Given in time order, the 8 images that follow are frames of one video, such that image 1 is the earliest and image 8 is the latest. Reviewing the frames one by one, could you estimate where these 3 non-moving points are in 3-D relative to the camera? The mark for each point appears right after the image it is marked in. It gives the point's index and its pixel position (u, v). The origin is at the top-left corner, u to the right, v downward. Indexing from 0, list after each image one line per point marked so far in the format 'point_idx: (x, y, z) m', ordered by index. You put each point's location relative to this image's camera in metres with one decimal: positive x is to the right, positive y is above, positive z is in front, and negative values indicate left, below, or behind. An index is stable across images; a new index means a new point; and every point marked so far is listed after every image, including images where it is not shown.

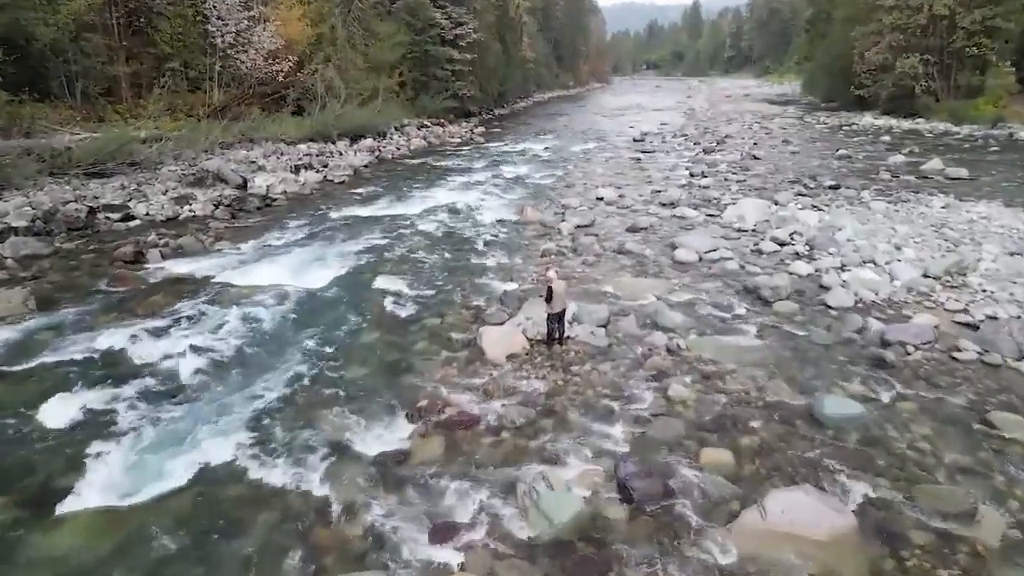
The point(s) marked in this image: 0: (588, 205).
0: (+1.2, +1.4, +11.6) m
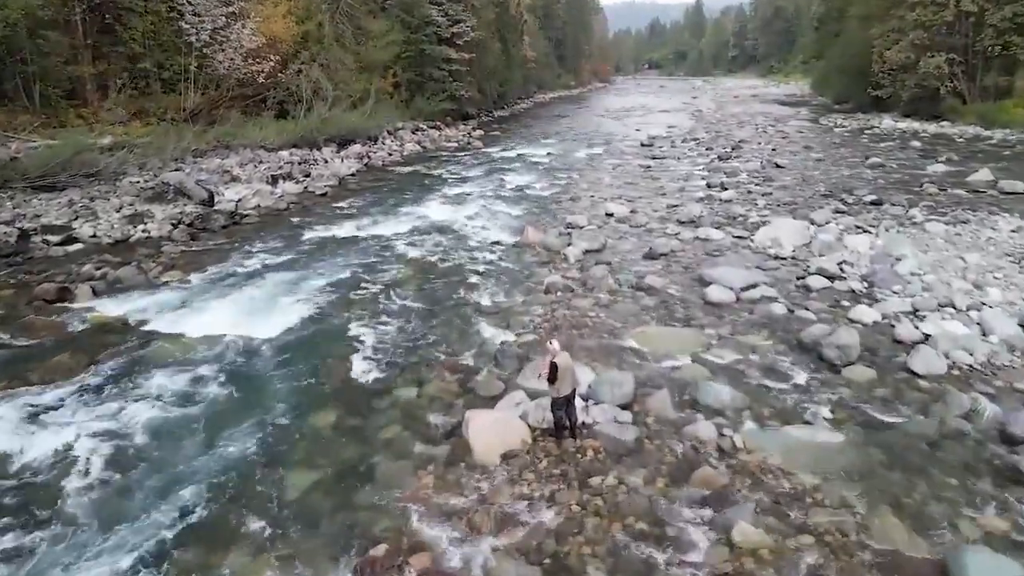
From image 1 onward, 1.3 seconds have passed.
0: (+1.2, +0.9, +10.2) m
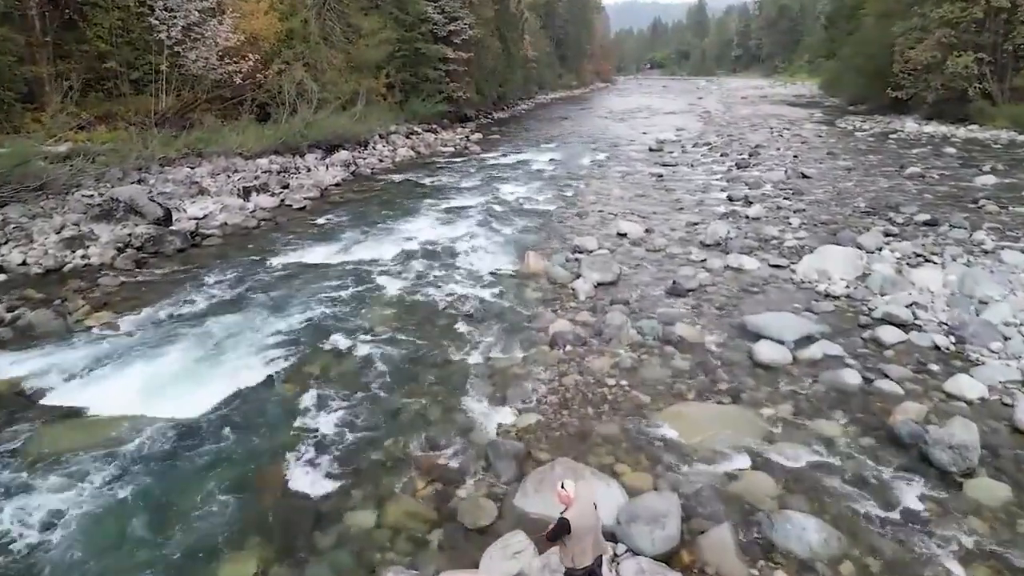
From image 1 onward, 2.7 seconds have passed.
0: (+1.2, +0.5, +8.9) m
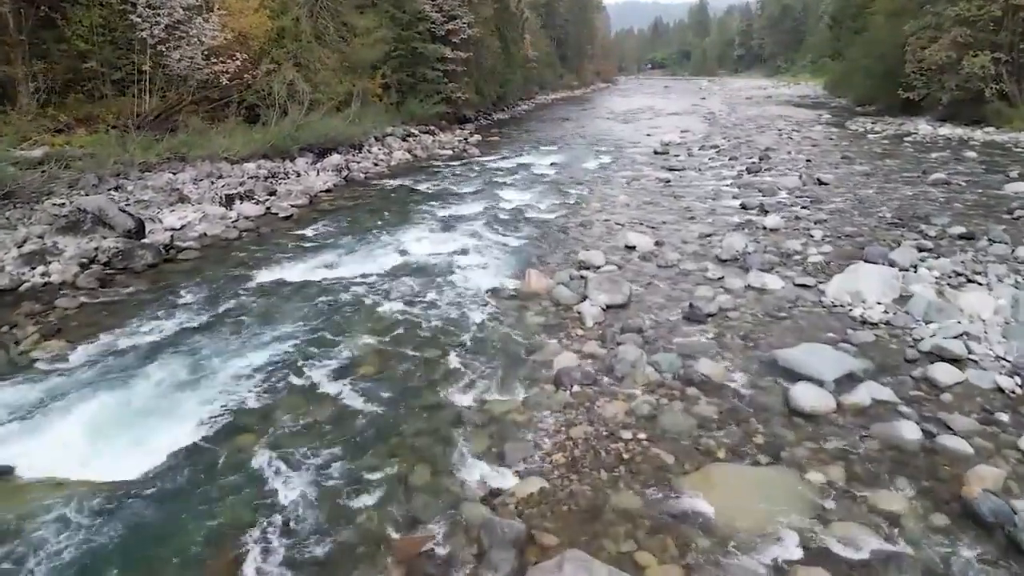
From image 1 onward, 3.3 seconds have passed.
0: (+1.2, +0.3, +8.2) m
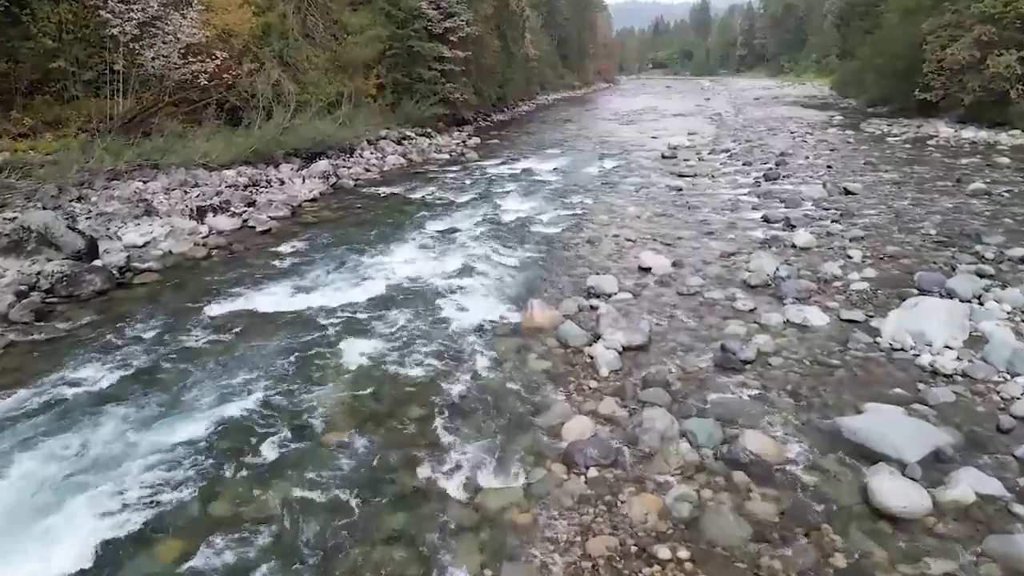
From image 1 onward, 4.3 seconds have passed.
0: (+1.2, 0.0, +7.2) m
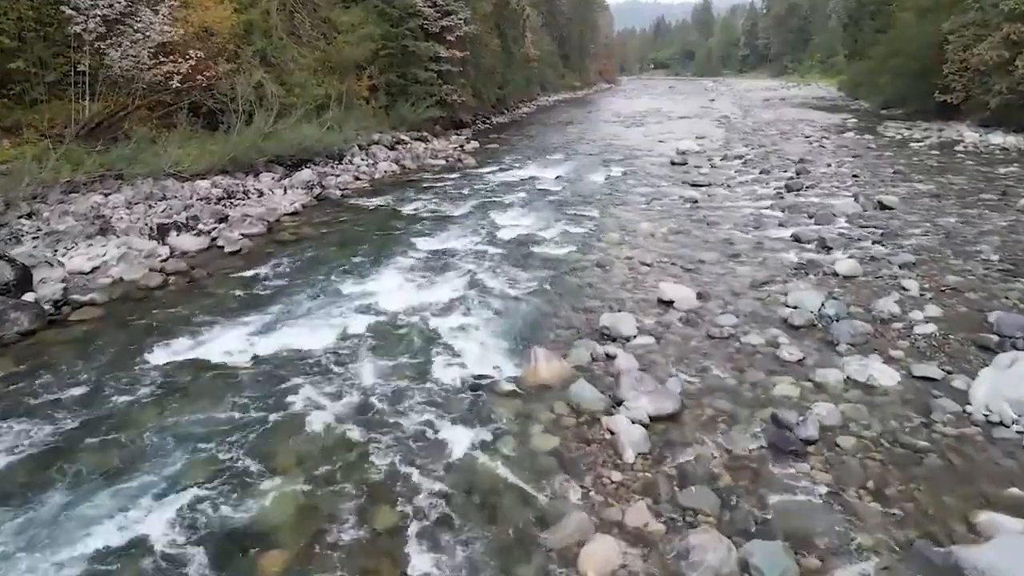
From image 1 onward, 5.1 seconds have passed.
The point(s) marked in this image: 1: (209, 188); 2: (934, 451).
0: (+1.2, -0.3, +6.1) m
1: (-4.8, +1.6, +11.2) m
2: (+2.4, -0.9, +4.0) m
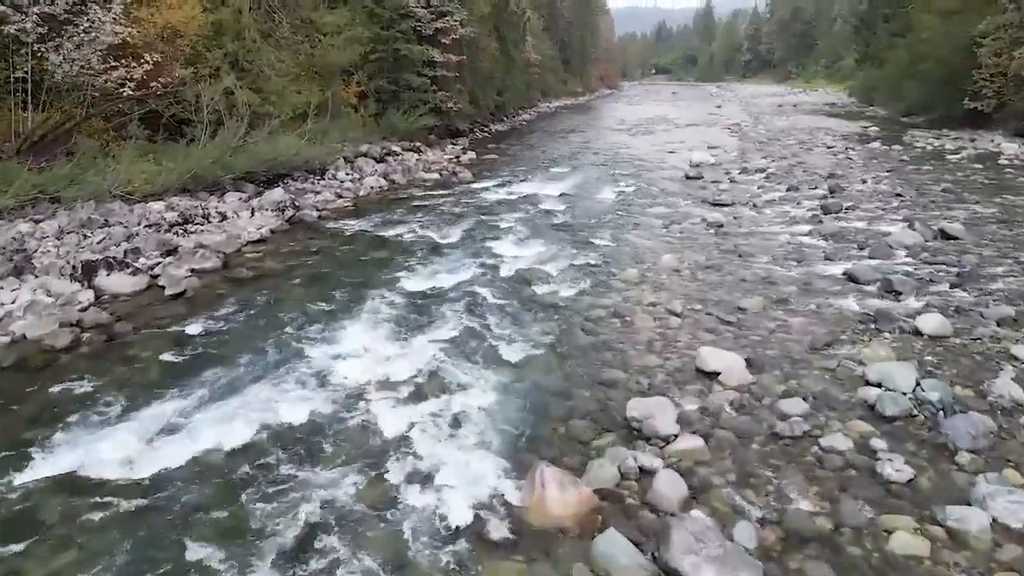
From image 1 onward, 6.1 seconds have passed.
0: (+1.2, -0.8, +4.6) m
1: (-4.8, +1.0, +9.8) m
2: (+2.4, -1.4, +2.5) m
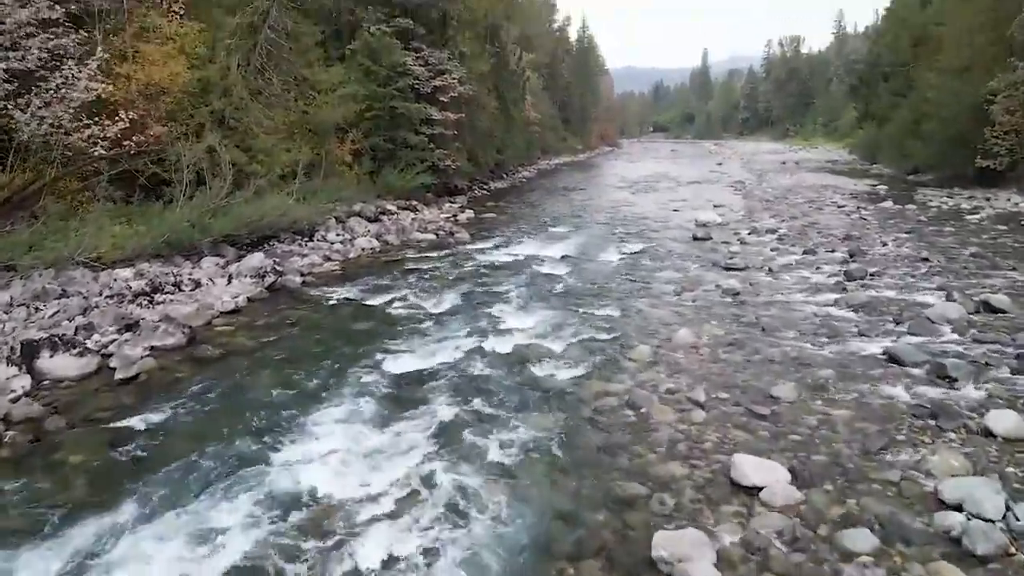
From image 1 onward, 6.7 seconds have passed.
0: (+1.2, -1.4, +3.7) m
1: (-4.8, +0.1, +8.9) m
2: (+2.3, -1.8, +1.5) m
